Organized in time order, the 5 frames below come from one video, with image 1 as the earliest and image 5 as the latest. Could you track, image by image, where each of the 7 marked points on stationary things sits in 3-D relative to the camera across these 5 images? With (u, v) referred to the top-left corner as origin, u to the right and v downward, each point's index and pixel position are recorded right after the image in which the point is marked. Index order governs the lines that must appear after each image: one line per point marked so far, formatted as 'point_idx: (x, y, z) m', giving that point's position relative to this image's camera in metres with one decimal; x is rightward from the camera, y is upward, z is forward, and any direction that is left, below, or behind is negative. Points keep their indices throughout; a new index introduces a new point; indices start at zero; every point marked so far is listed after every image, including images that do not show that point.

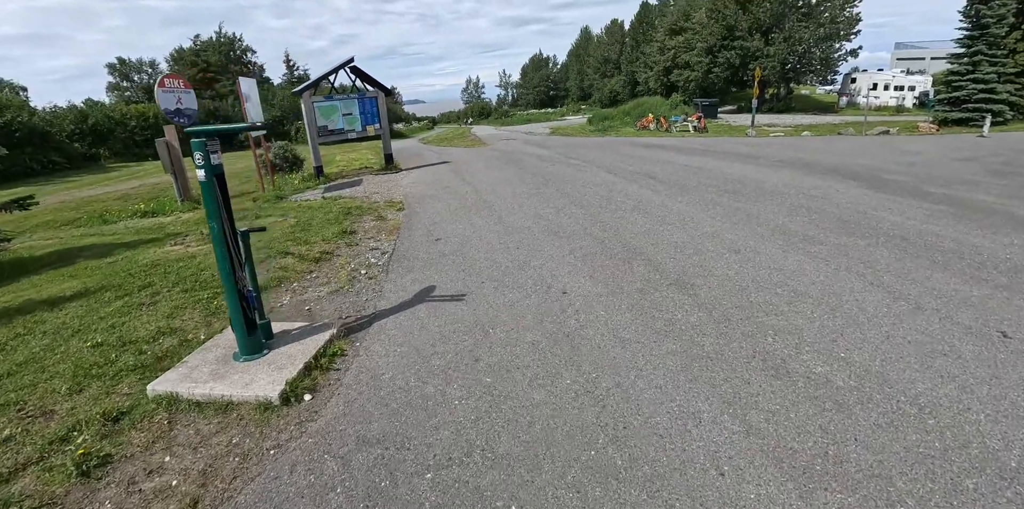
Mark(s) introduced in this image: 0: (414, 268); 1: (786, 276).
0: (-1.2, -0.2, +5.8) m
1: (+2.5, -0.2, +4.5) m
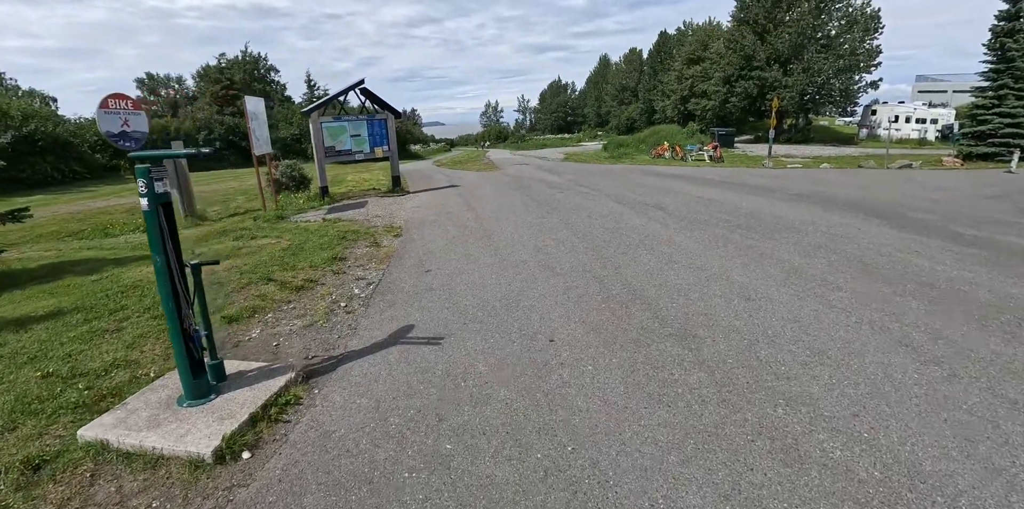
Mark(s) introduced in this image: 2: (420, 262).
0: (-1.3, -0.5, +5.4) m
1: (+2.4, -0.6, +4.0) m
2: (-1.3, -0.1, +7.0) m
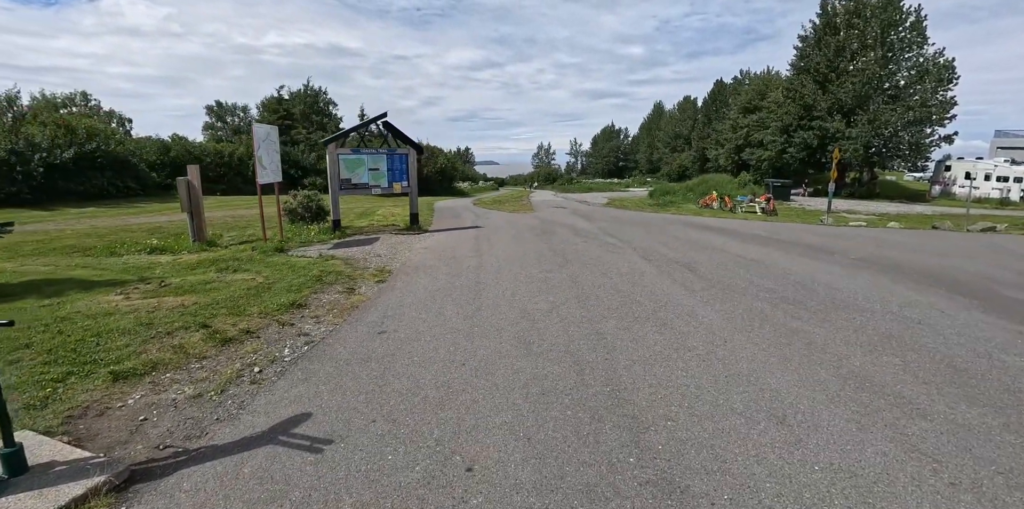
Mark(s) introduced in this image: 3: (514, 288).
0: (-1.7, -1.0, +4.3) m
1: (+1.8, -1.2, +2.5) m
2: (-1.6, -0.7, +5.9) m
3: (0.0, -0.5, +6.9) m
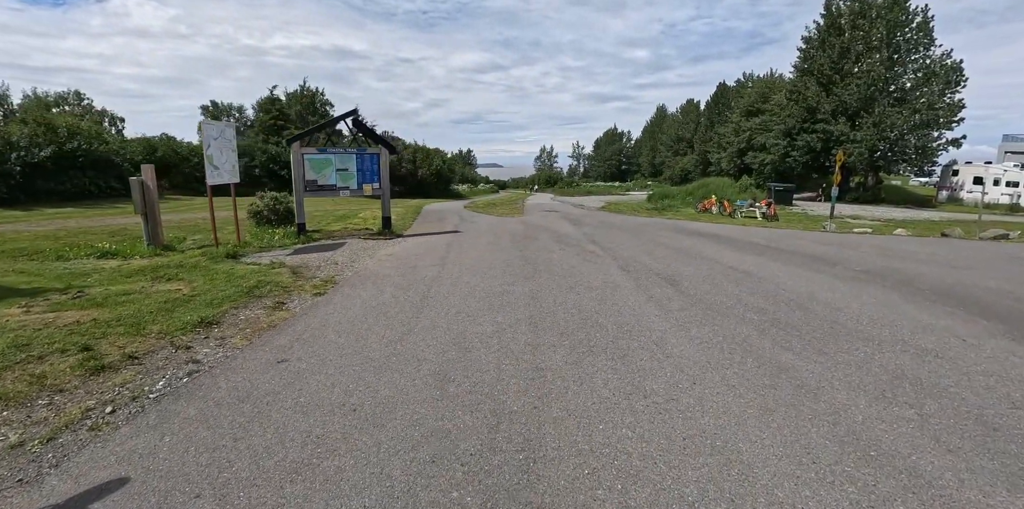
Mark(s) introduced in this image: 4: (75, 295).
0: (-2.4, -1.1, +3.4) m
1: (+1.1, -1.3, +1.6) m
2: (-2.2, -0.9, +5.0) m
3: (-0.6, -0.6, +6.0) m
4: (-6.6, -0.6, +7.4) m
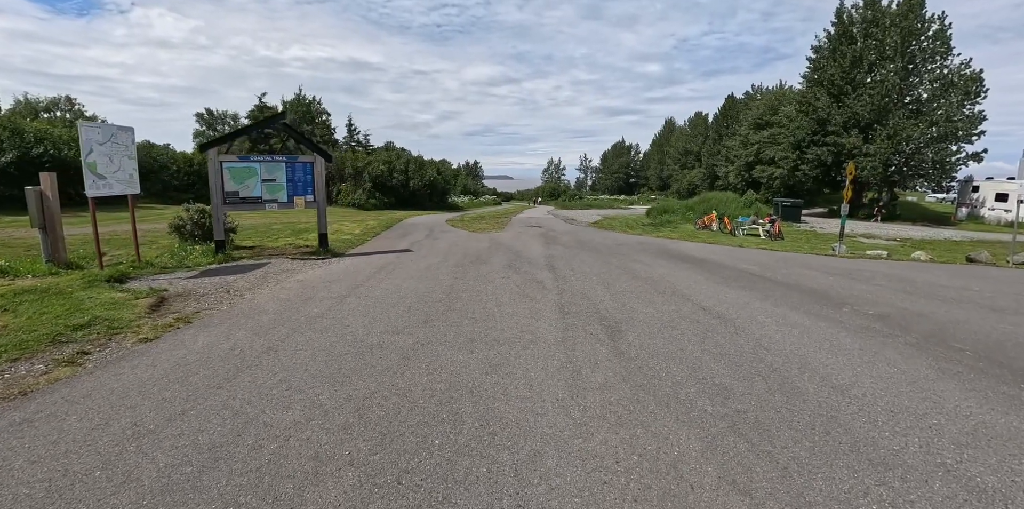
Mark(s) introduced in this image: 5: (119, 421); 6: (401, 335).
0: (-3.6, -1.4, +1.7) m
1: (-0.1, -1.6, -0.1) m
2: (-3.4, -1.2, +3.4) m
3: (-1.8, -1.0, +4.3) m
4: (-7.8, -0.9, +5.8) m
5: (-2.8, -1.1, +3.5) m
6: (-1.1, -0.8, +5.0) m
